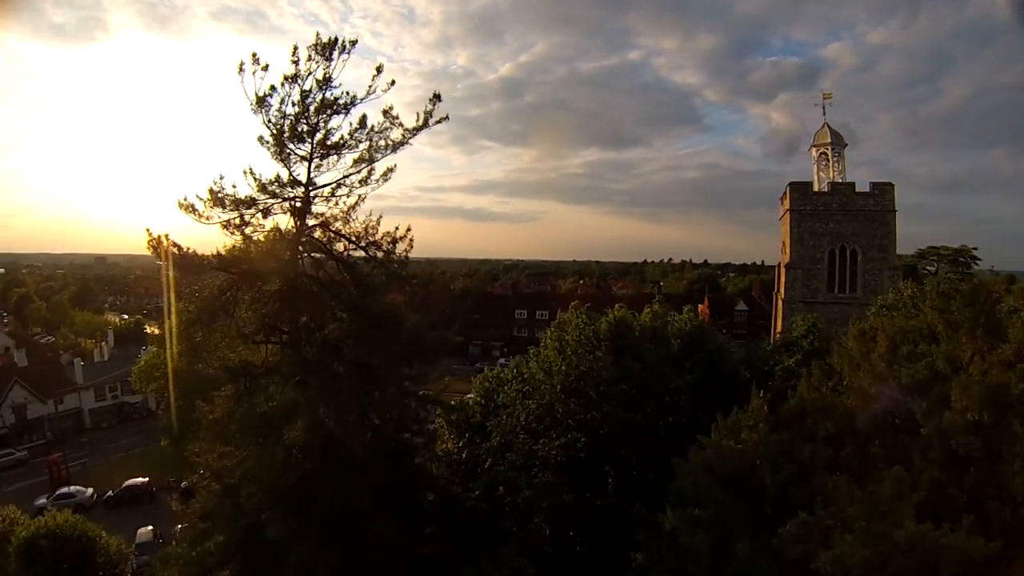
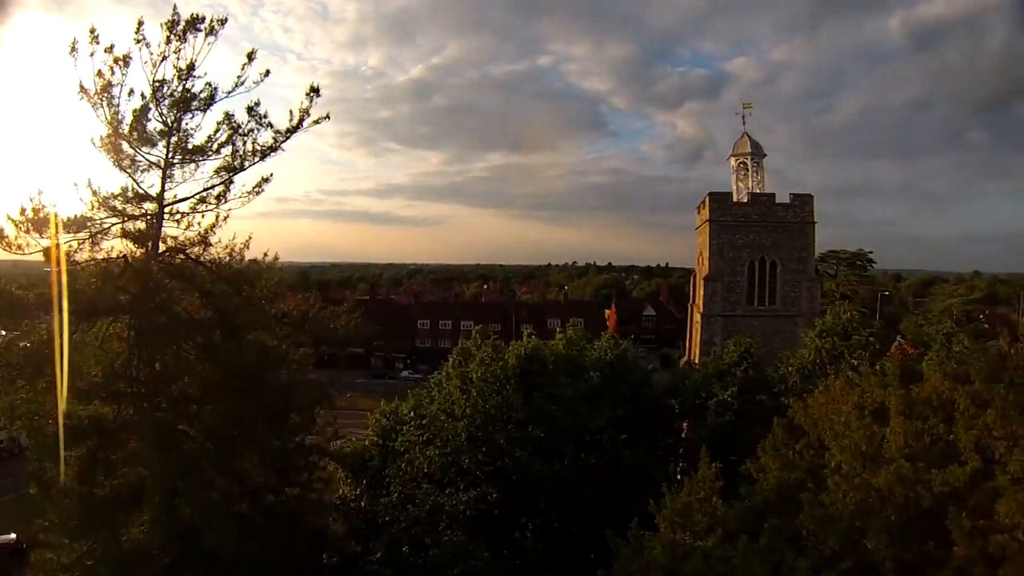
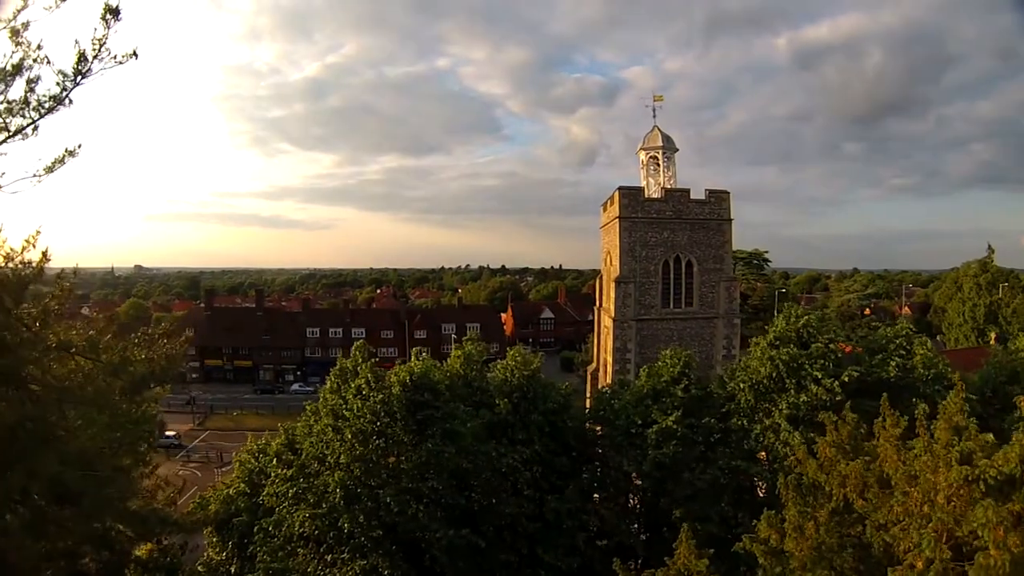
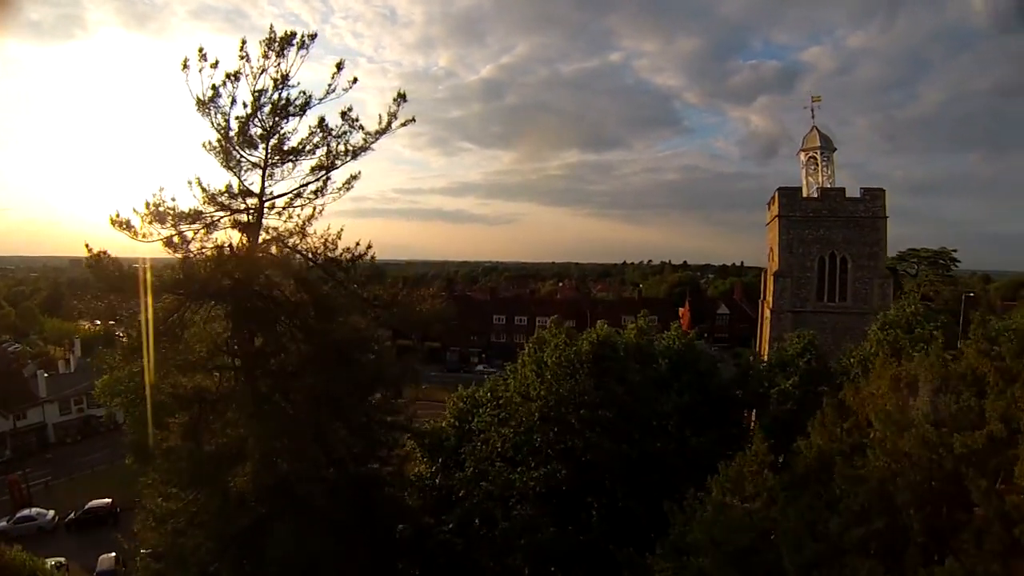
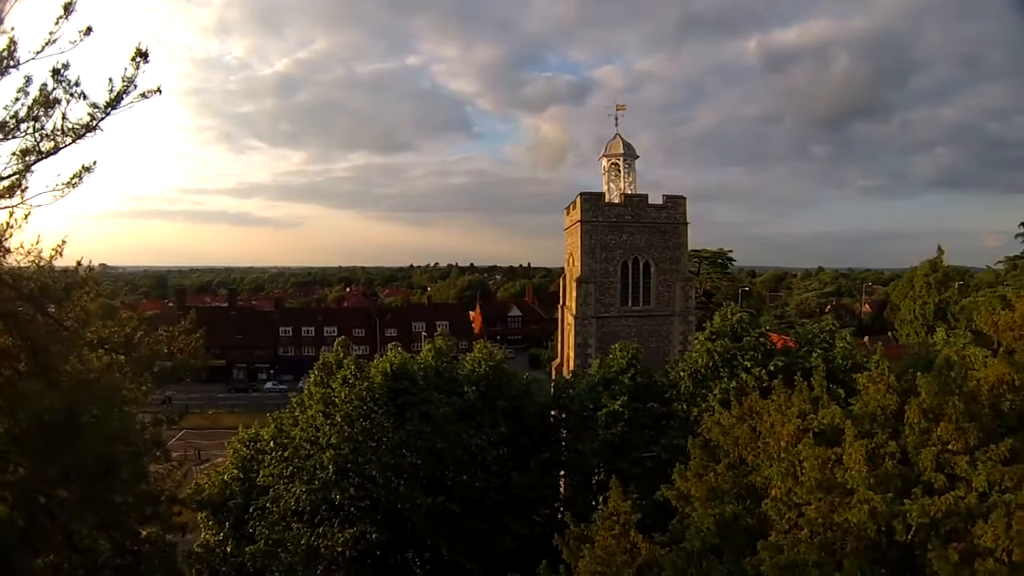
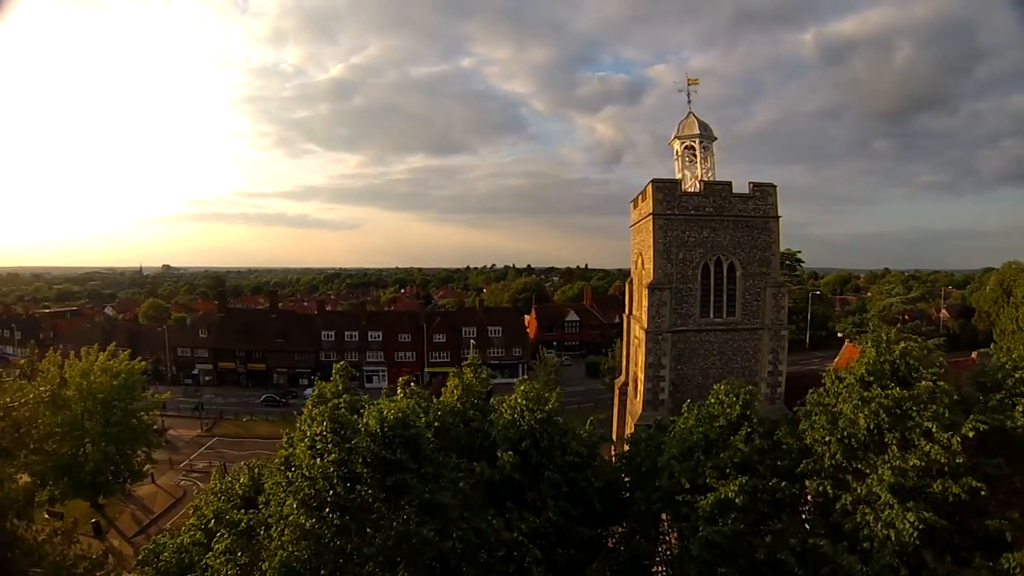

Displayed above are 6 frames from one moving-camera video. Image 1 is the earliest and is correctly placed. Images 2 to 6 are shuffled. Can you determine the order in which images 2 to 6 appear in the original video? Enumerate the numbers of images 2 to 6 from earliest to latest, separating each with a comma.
4, 2, 5, 3, 6
